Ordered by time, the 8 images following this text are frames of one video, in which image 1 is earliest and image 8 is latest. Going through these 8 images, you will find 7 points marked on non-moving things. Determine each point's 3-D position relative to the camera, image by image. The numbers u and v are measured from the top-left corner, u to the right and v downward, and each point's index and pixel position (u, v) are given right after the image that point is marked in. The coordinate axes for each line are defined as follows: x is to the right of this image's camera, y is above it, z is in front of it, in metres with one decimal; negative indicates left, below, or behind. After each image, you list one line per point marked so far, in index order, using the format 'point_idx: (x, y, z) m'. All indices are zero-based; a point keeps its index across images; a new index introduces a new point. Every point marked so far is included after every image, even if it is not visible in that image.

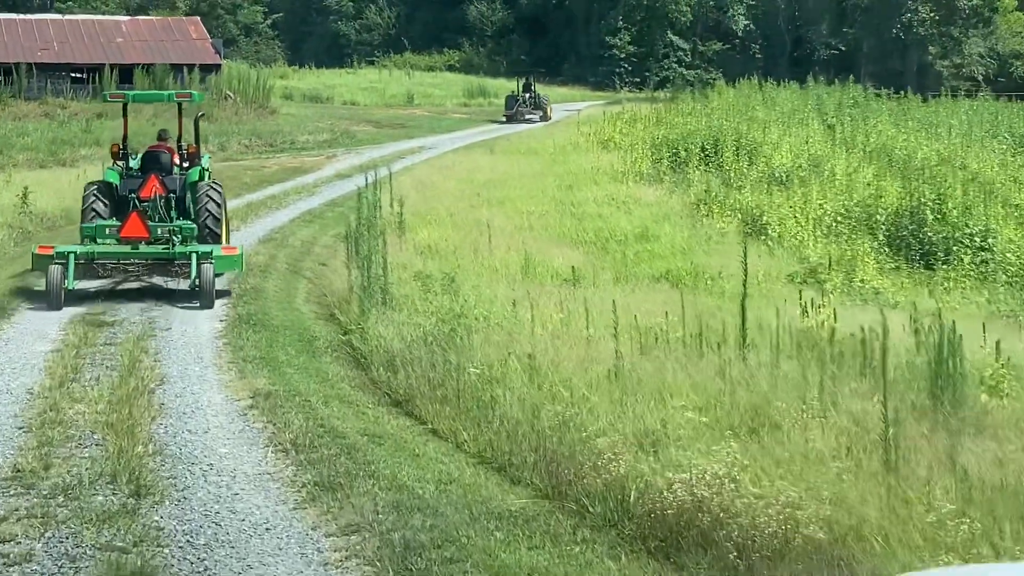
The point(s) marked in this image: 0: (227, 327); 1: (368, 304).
0: (-1.9, -0.3, +10.5) m
1: (-1.0, -0.1, +11.1) m
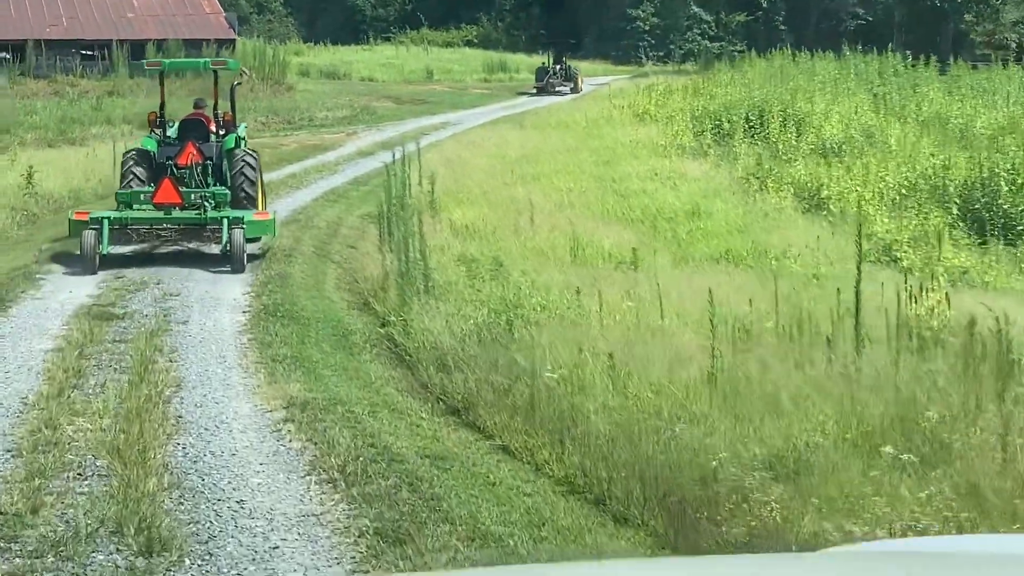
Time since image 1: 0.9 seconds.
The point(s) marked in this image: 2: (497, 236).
0: (-1.5, -0.2, +9.3) m
1: (-0.6, 0.0, +9.9) m
2: (-0.1, +0.4, +13.7) m
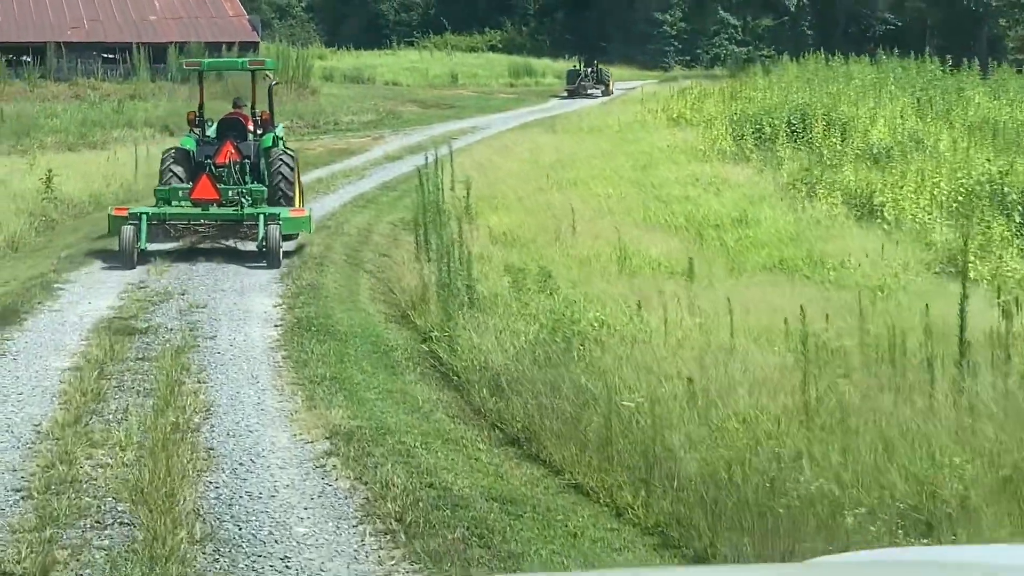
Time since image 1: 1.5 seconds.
0: (-1.2, -0.3, +8.7) m
1: (-0.3, -0.1, +9.3) m
2: (+0.2, +0.4, +13.0) m
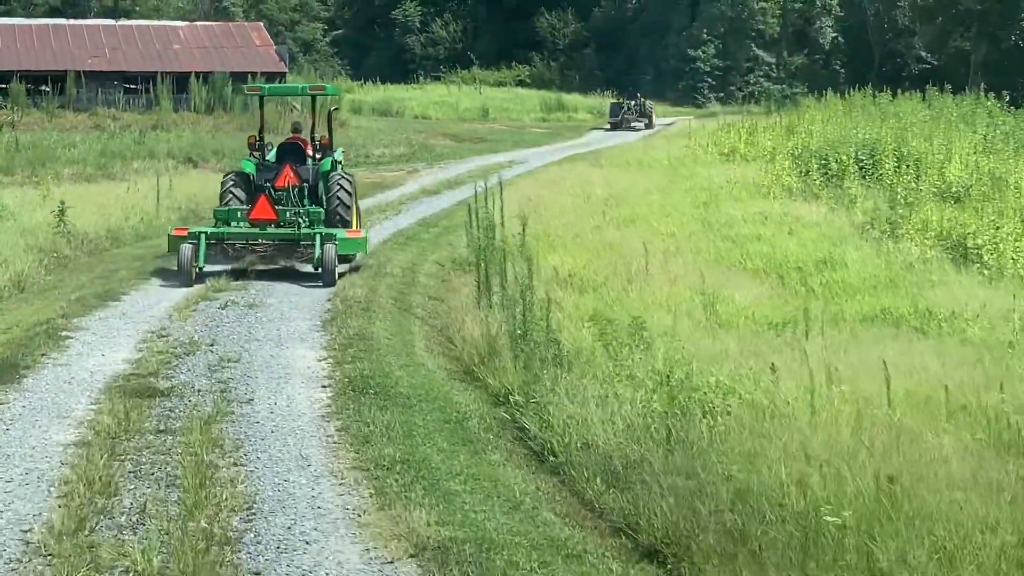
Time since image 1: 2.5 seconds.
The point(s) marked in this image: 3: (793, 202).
0: (-0.8, -0.5, +7.2) m
1: (+0.1, -0.4, +7.8) m
2: (+0.7, 0.0, +11.5) m
3: (+3.2, +0.9, +18.1) m
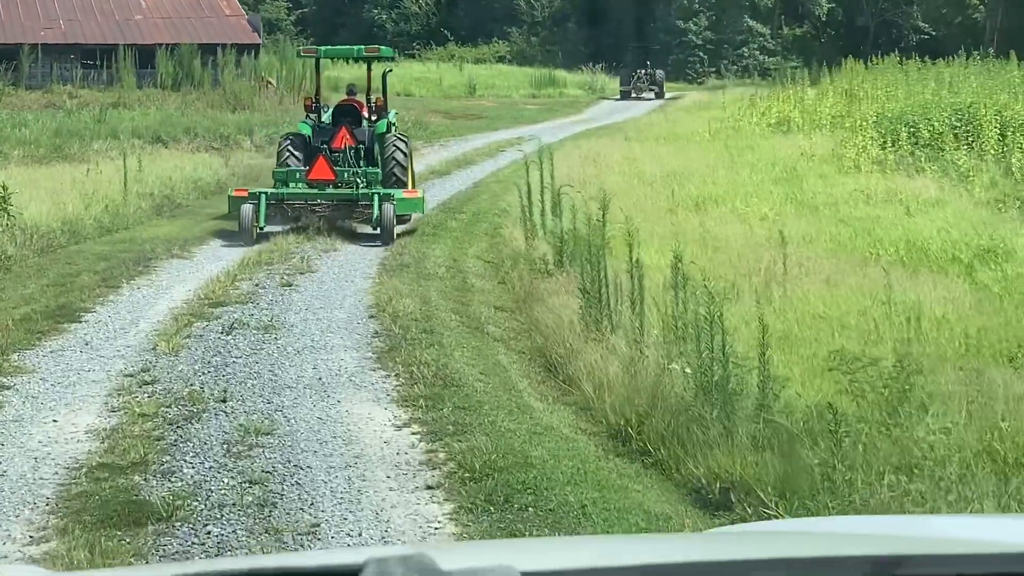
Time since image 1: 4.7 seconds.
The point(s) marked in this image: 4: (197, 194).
0: (-0.1, -0.6, +4.1) m
1: (+0.8, -0.4, +4.7) m
2: (+1.3, 0.0, +8.4) m
3: (+3.6, +1.0, +15.1) m
4: (-3.1, +0.9, +16.0) m
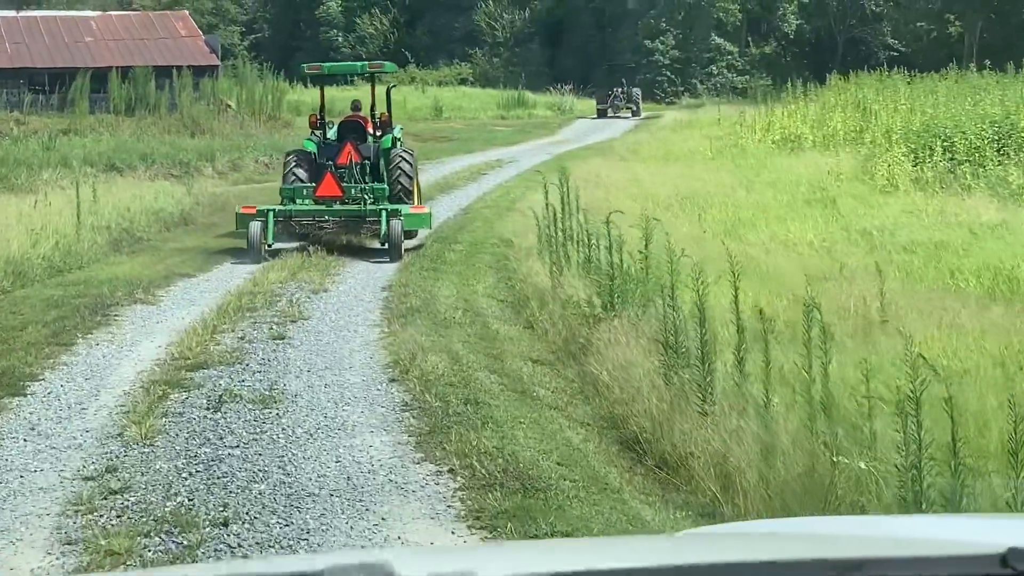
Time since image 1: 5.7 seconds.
0: (+0.2, -0.7, +2.4) m
1: (+1.1, -0.6, +3.0) m
2: (+1.5, -0.2, +6.8) m
3: (+3.6, +0.8, +13.5) m
4: (-3.1, +0.6, +14.2) m
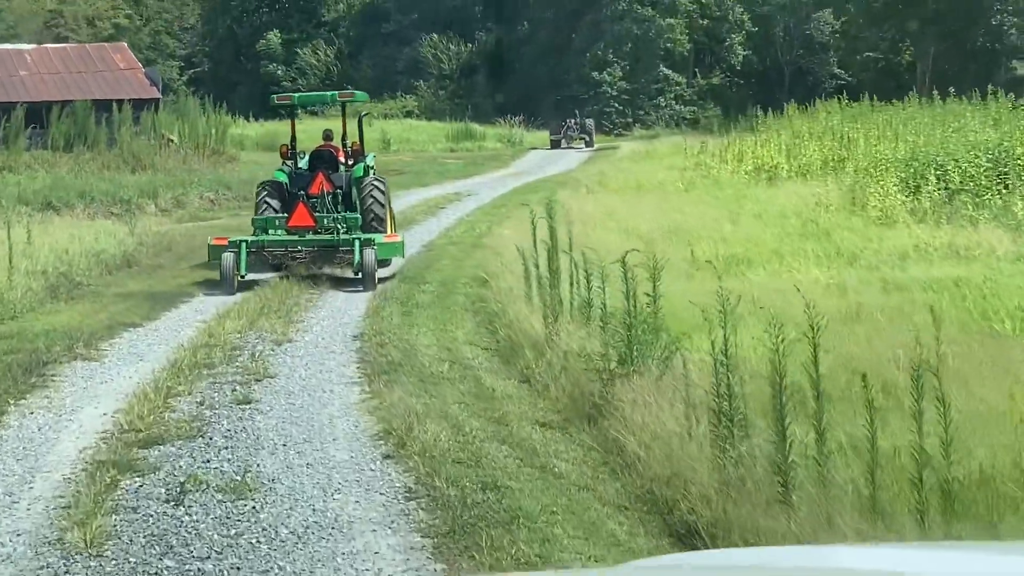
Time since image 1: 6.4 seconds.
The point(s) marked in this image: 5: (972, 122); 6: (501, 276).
0: (+0.5, -0.8, +1.4) m
1: (+1.3, -0.7, +2.0) m
2: (+1.6, -0.4, +5.8) m
3: (+3.4, +0.5, +12.6) m
4: (-3.3, +0.2, +13.1) m
5: (+5.1, +1.8, +17.8) m
6: (-0.1, +0.1, +12.4) m
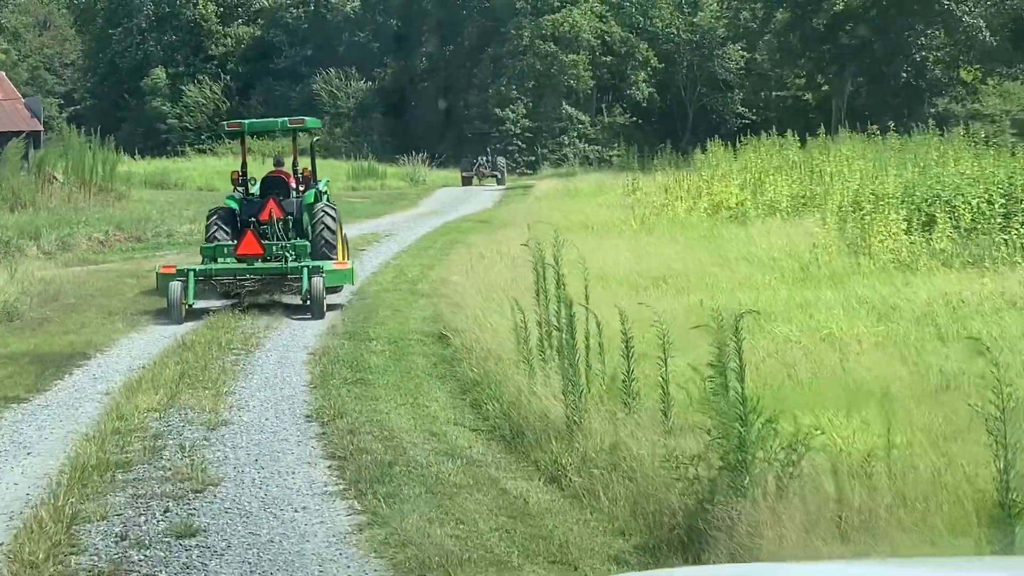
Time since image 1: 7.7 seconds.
0: (+1.0, -0.9, -0.7) m
1: (+1.8, -0.8, +0.1) m
2: (+1.8, -0.6, +3.8) m
3: (+3.1, +0.1, +10.8) m
4: (-3.6, -0.2, +10.8) m
5: (+4.5, +1.3, +16.2) m
6: (-0.3, -0.3, +10.3) m
